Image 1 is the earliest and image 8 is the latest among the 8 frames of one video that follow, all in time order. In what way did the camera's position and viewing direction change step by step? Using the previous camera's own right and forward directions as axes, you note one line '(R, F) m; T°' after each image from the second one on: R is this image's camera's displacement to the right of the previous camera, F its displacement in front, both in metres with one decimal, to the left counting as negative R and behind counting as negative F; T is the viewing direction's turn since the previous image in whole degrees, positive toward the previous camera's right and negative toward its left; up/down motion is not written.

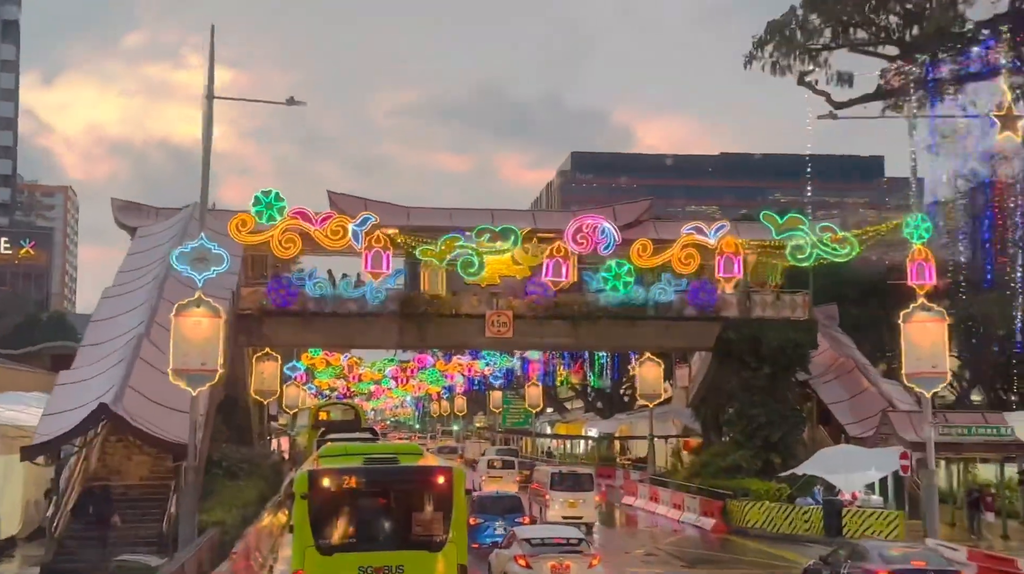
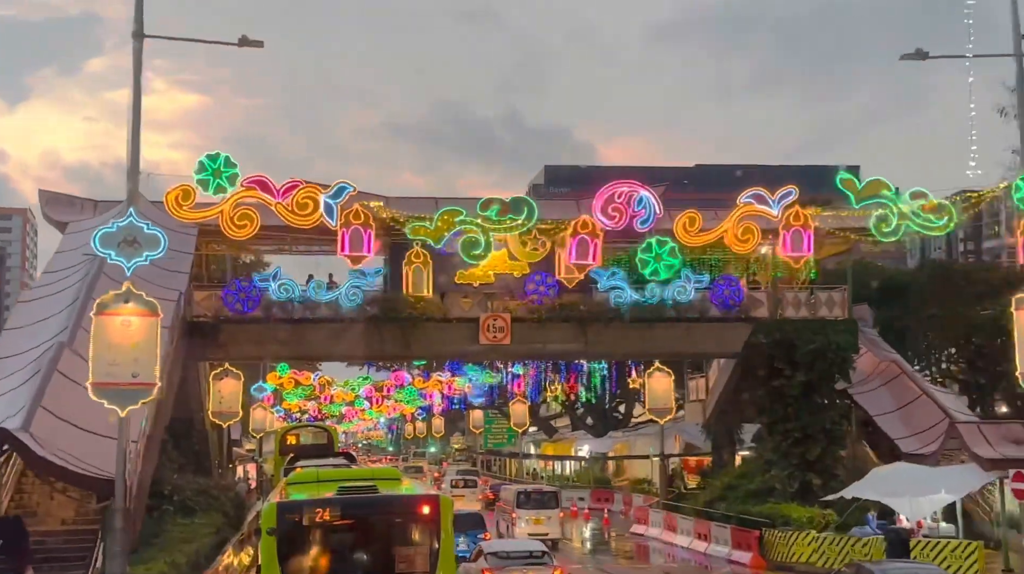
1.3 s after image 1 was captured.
(-0.7, +5.3) m; +1°
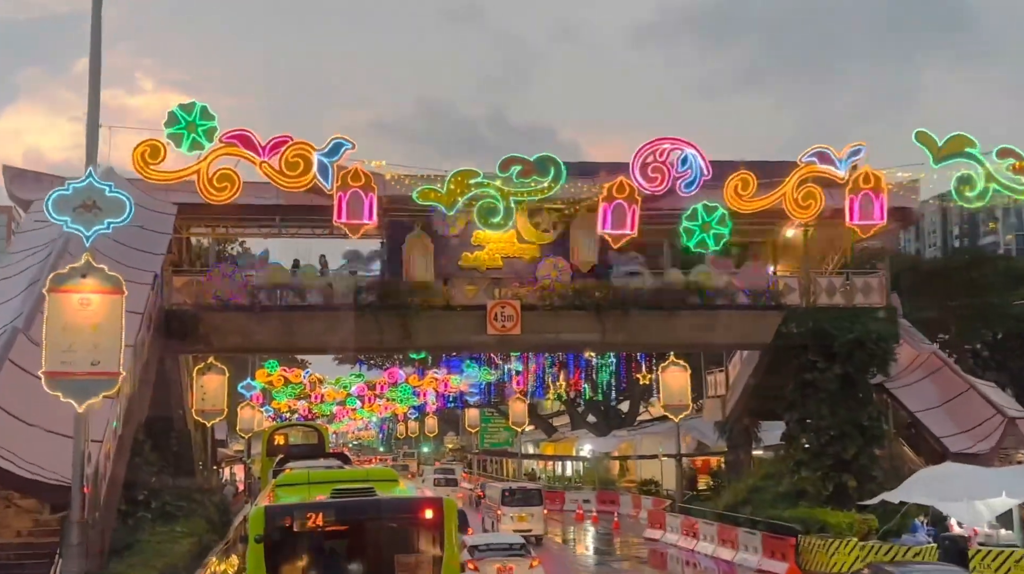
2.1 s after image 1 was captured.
(-0.5, +2.8) m; 0°
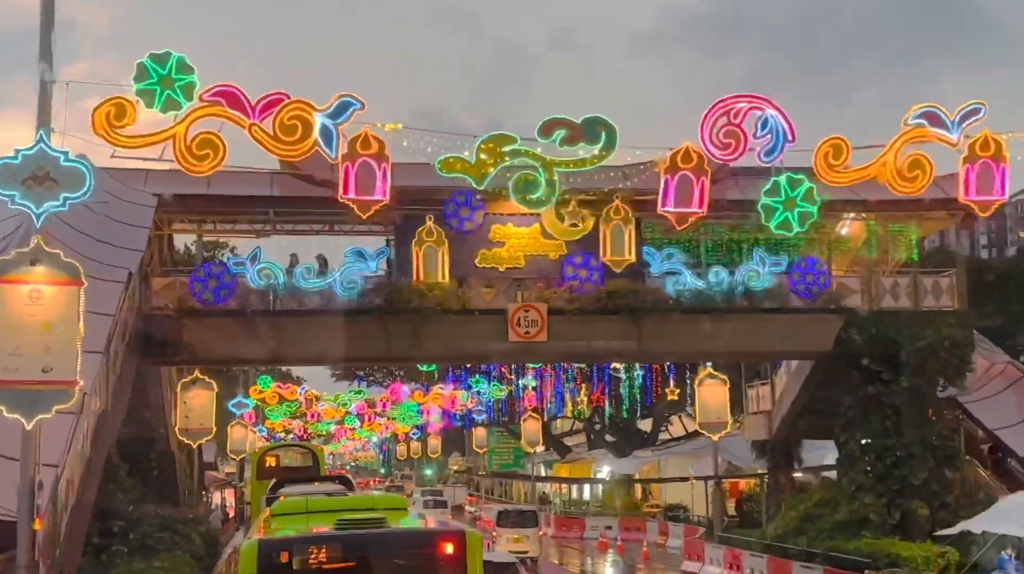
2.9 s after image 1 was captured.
(-0.4, +3.5) m; 0°
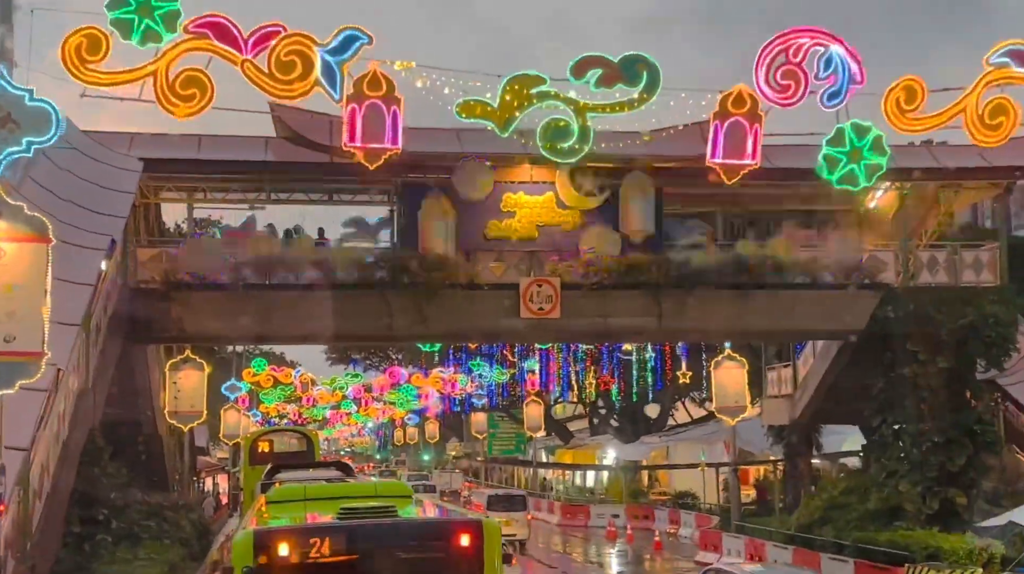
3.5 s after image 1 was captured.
(-0.3, +1.8) m; 0°
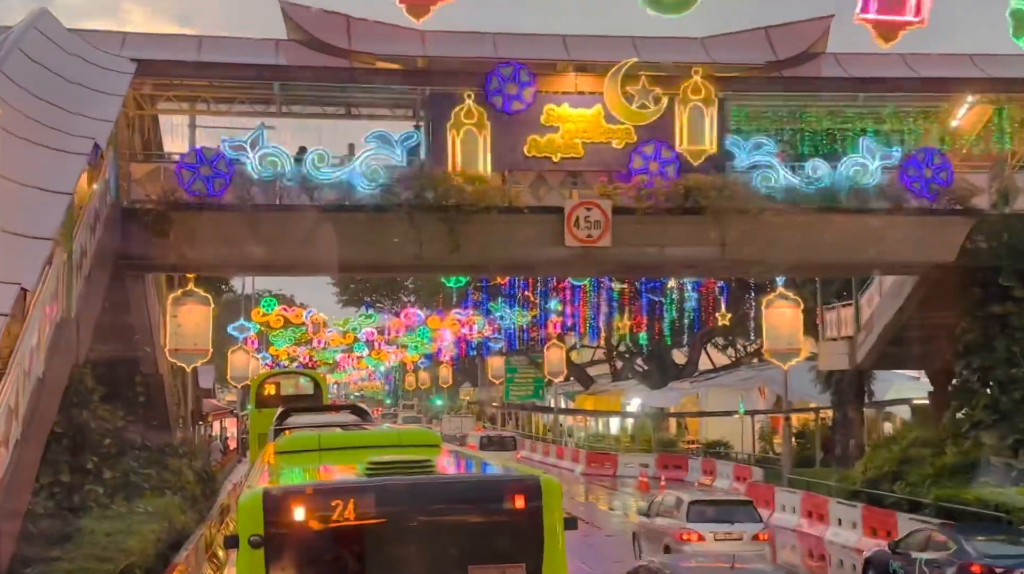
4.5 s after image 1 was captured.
(-0.6, +2.9) m; 0°
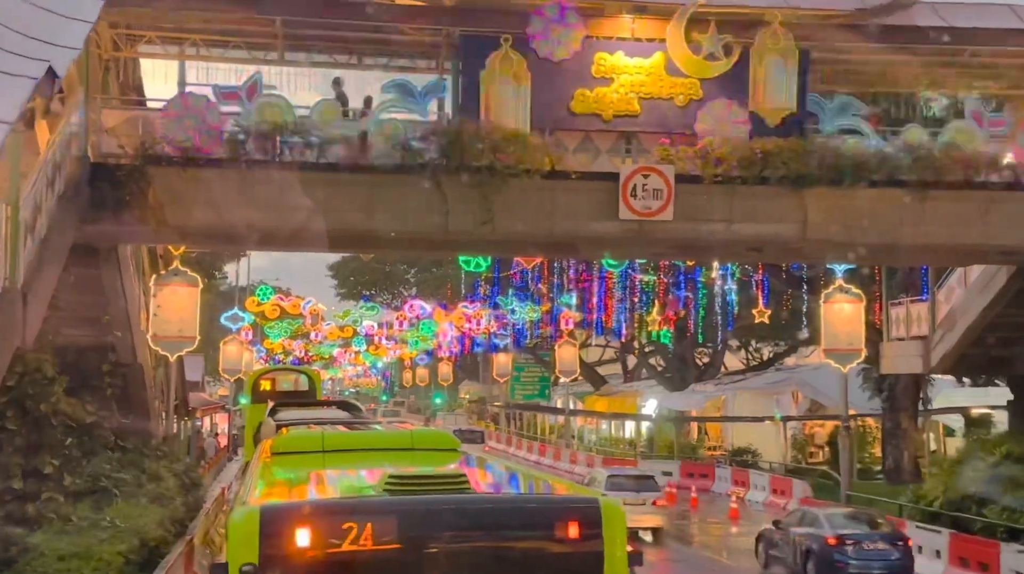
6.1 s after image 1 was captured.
(-0.7, +3.5) m; 0°
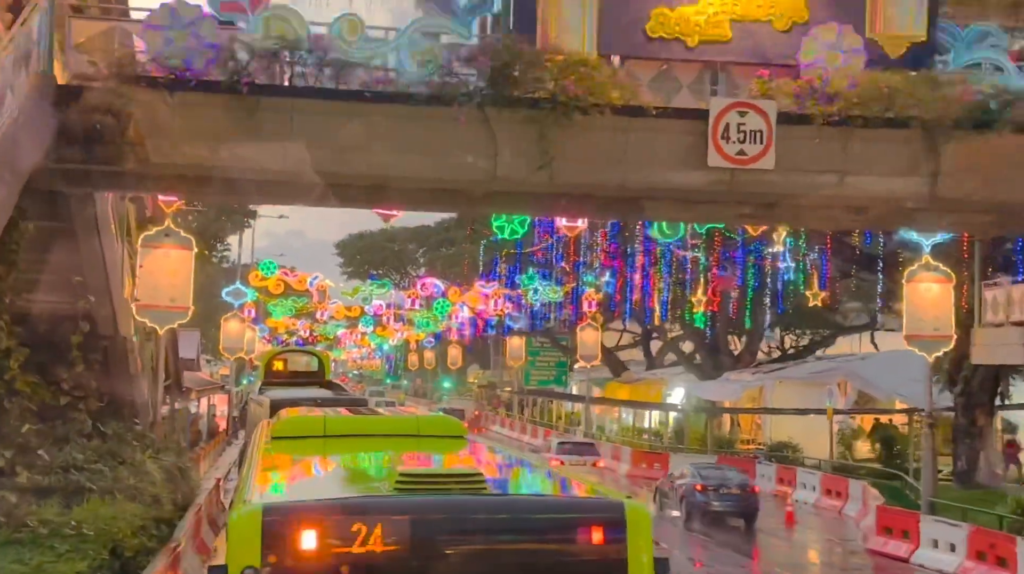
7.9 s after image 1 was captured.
(-0.7, +3.4) m; 0°
